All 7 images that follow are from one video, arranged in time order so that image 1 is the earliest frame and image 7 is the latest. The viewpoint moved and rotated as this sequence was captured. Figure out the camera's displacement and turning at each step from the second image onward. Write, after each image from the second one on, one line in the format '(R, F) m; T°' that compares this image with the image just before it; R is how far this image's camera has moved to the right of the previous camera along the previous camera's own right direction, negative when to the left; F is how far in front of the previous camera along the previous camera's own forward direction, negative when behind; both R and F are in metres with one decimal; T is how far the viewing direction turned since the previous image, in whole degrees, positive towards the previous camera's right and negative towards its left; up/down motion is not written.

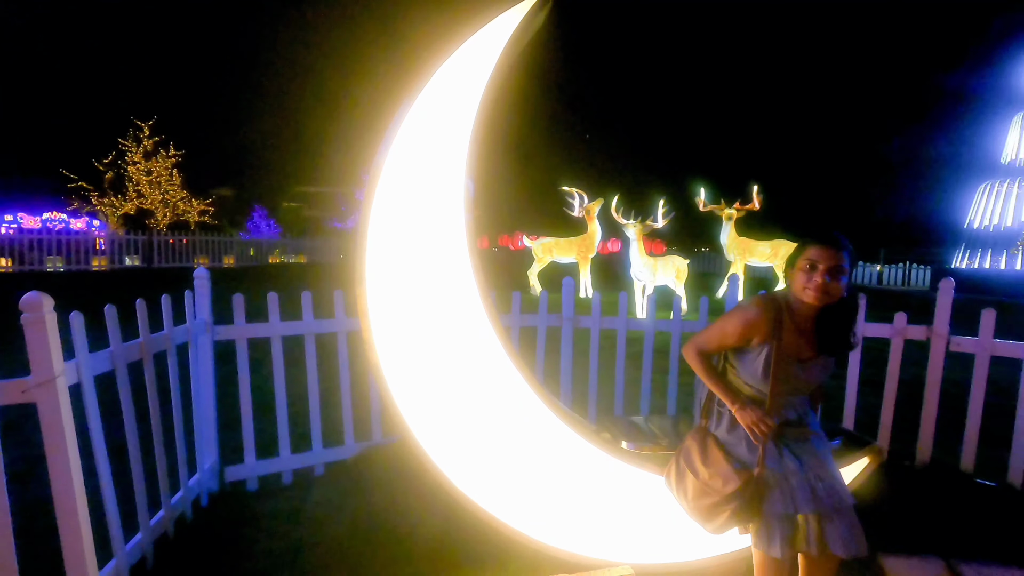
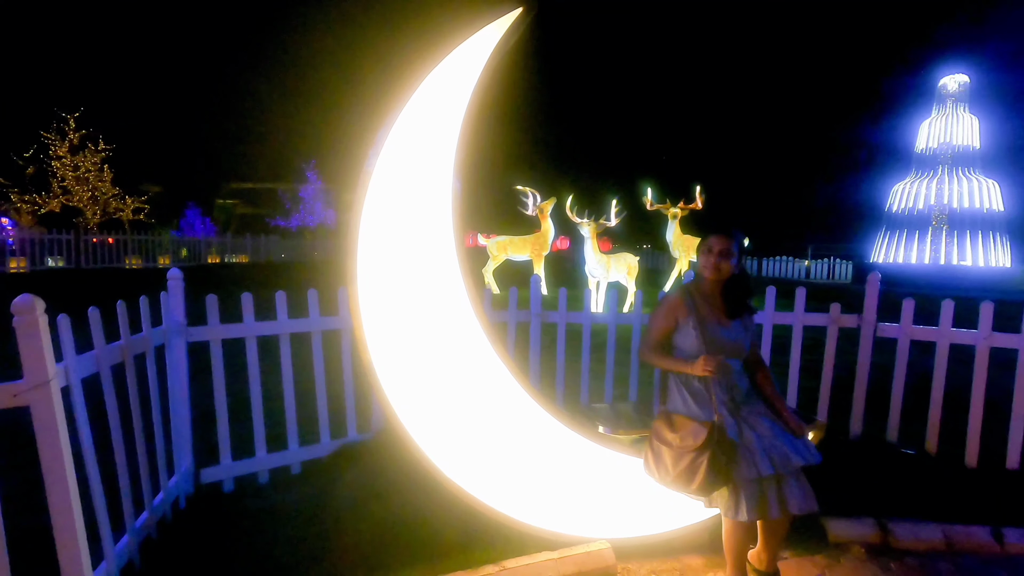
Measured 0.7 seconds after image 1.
(-0.2, -0.2) m; +6°
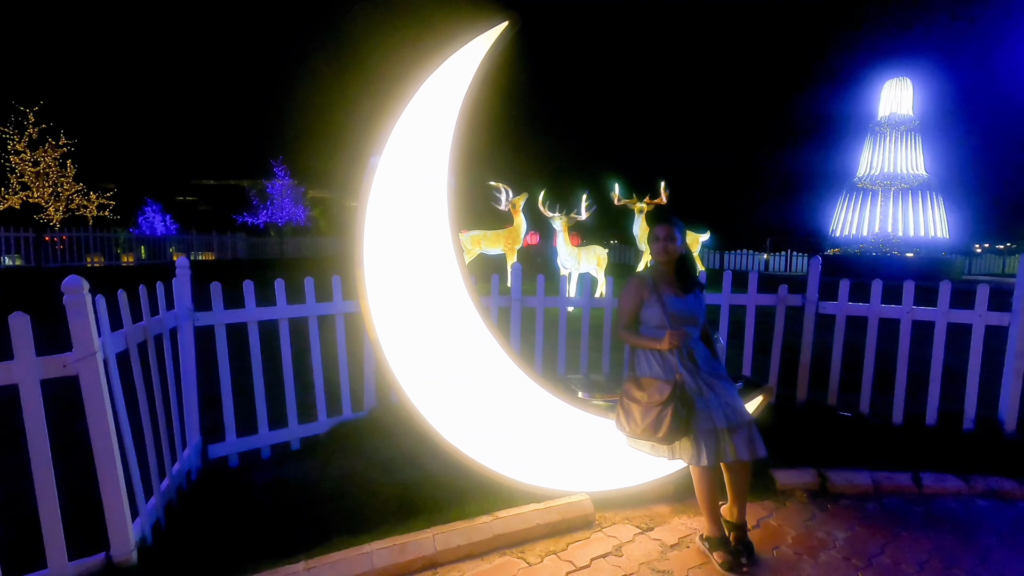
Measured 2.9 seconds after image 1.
(-0.1, -0.4) m; +3°
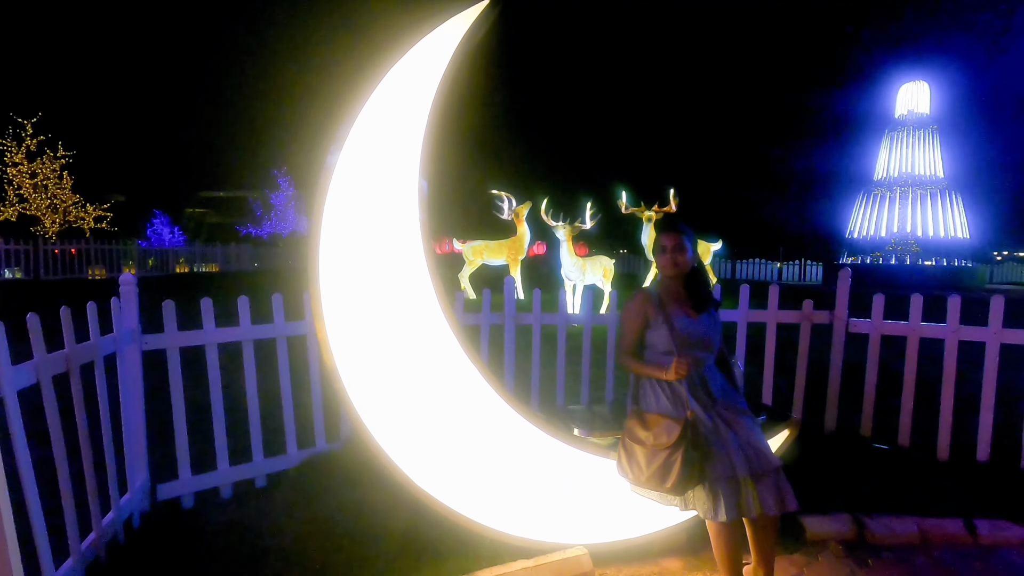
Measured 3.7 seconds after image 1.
(+0.2, +0.5) m; -1°
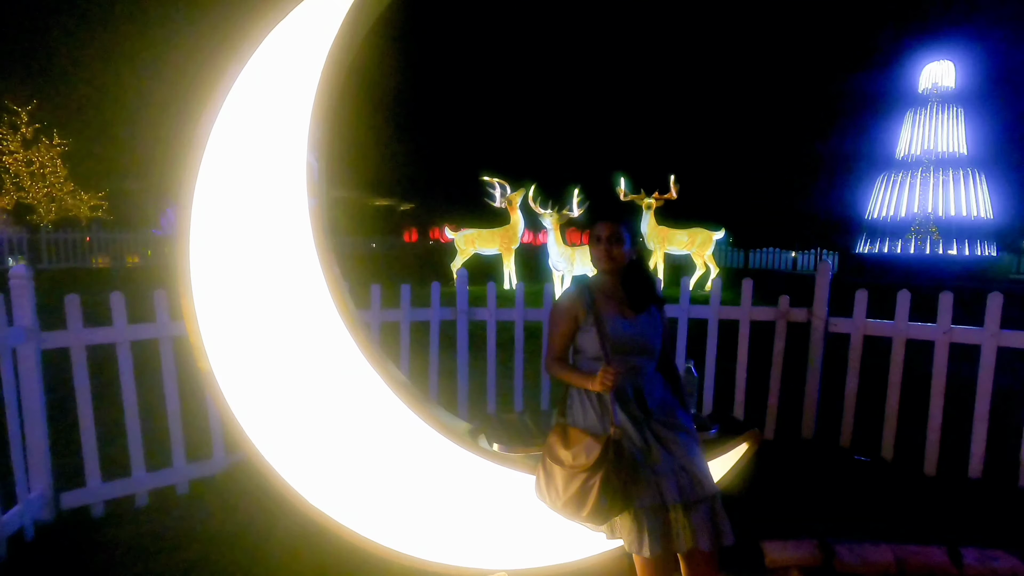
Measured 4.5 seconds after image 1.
(+0.6, +0.4) m; -2°
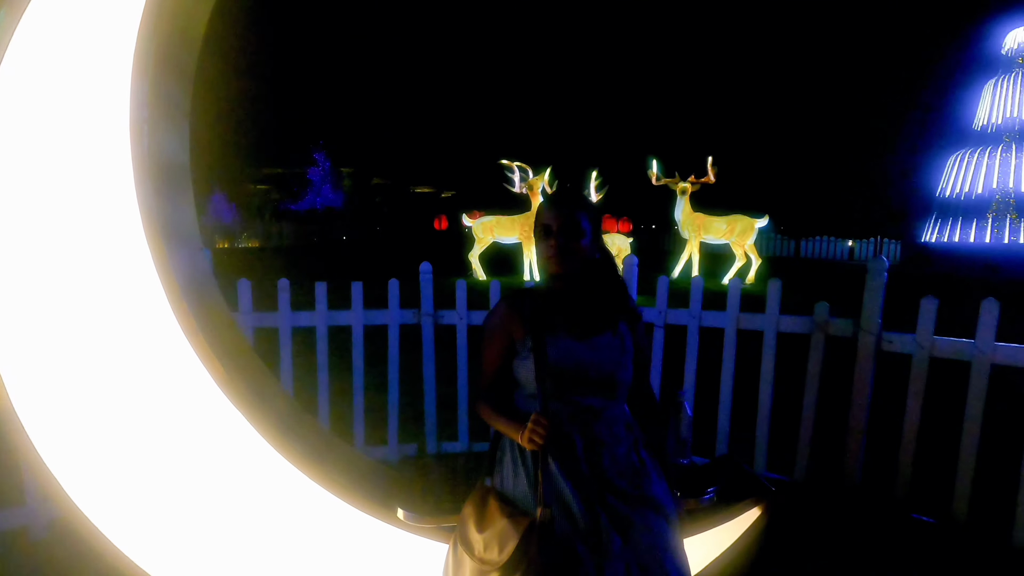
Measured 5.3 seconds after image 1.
(+0.5, +0.8) m; -5°
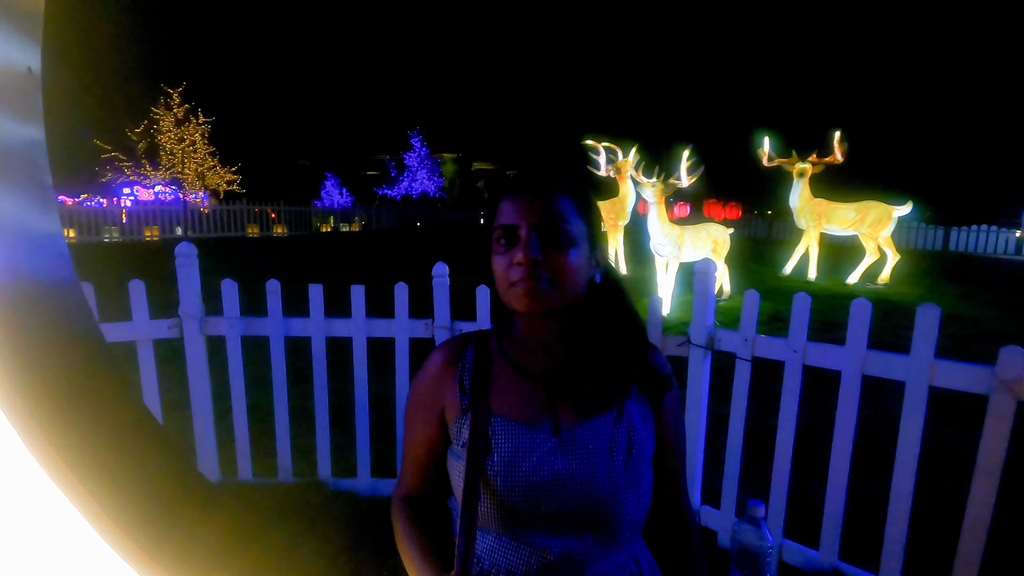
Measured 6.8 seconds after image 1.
(+0.4, +0.9) m; -11°
